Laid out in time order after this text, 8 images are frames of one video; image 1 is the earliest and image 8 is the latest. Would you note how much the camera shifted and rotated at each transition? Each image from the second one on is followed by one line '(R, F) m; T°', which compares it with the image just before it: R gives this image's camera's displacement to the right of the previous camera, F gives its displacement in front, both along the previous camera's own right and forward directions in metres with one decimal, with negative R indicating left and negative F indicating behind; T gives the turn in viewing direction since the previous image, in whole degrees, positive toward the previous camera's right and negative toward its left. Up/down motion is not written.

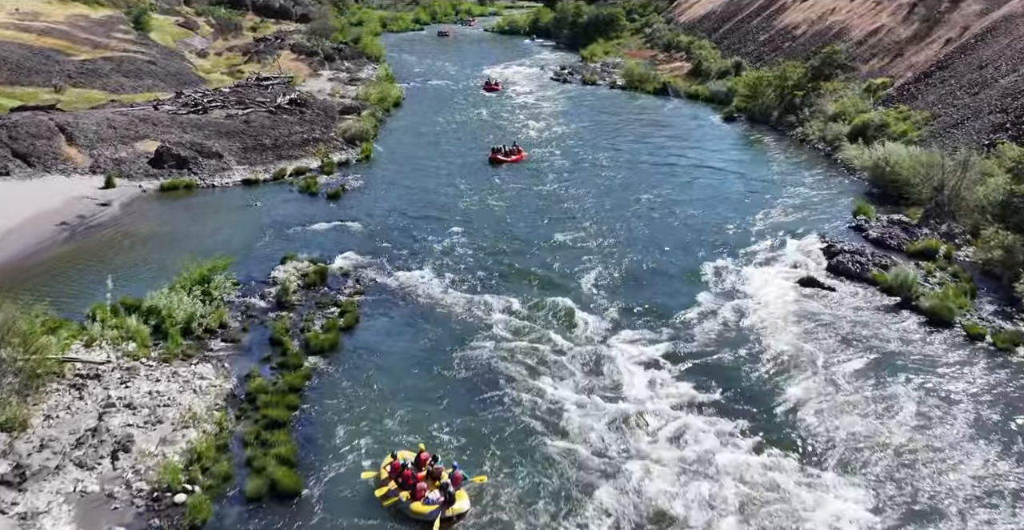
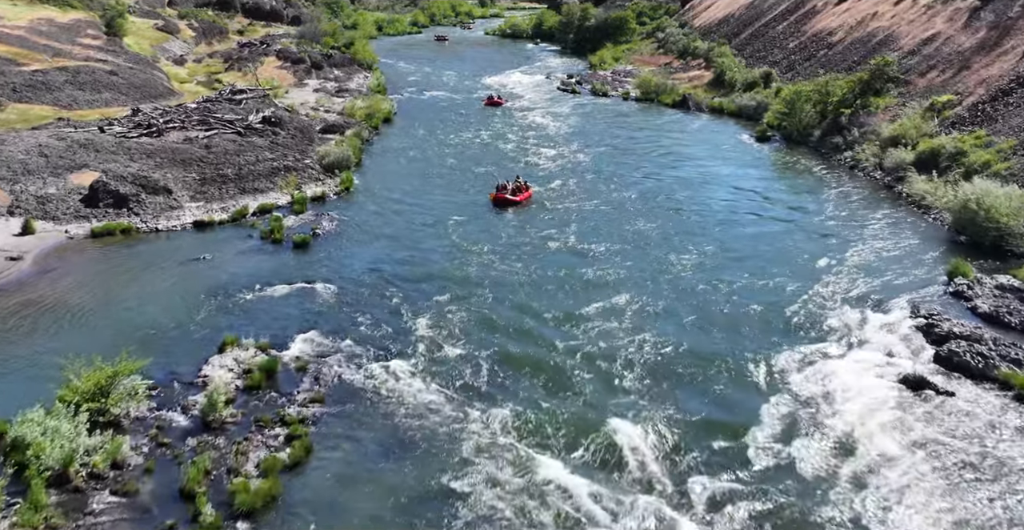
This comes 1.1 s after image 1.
(-0.3, +8.3) m; 0°
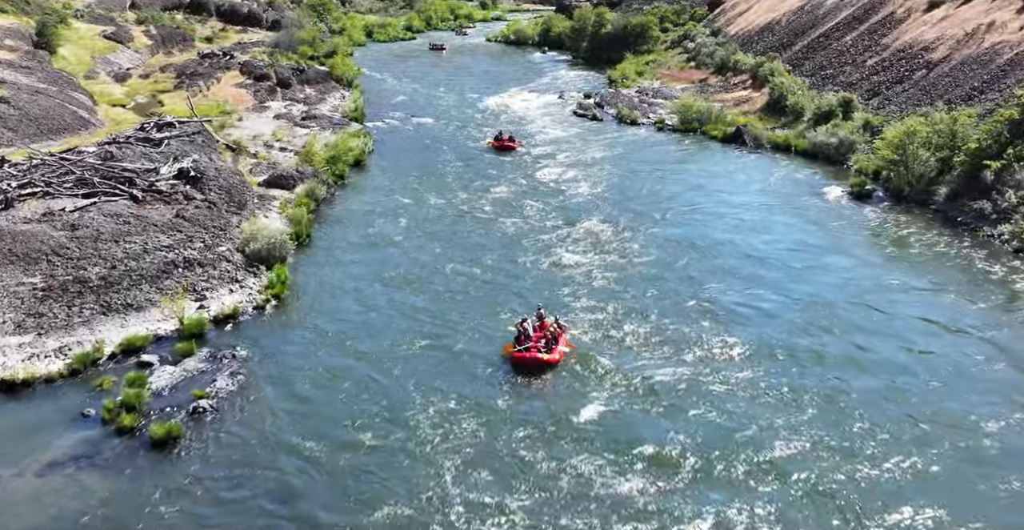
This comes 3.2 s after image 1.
(-0.6, +16.3) m; 0°
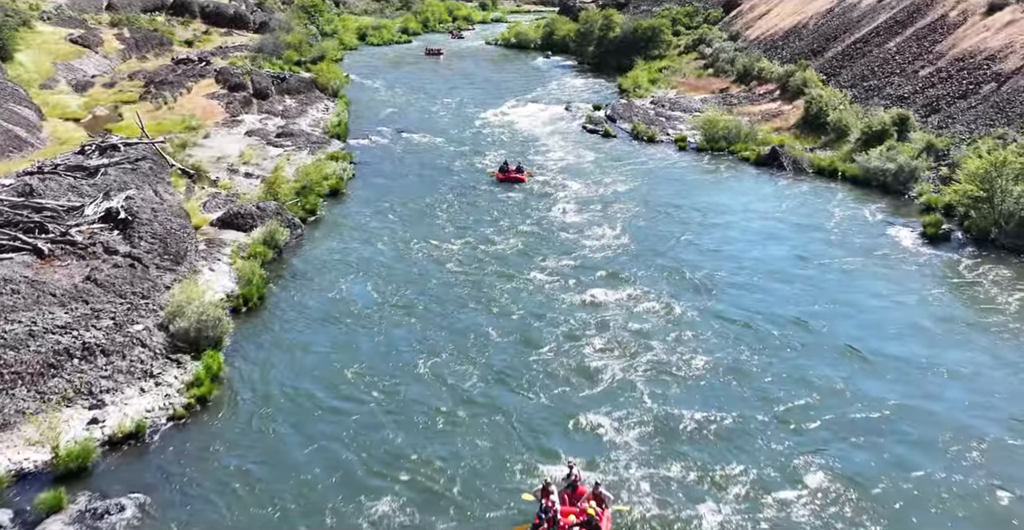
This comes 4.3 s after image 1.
(-0.2, +8.0) m; 0°
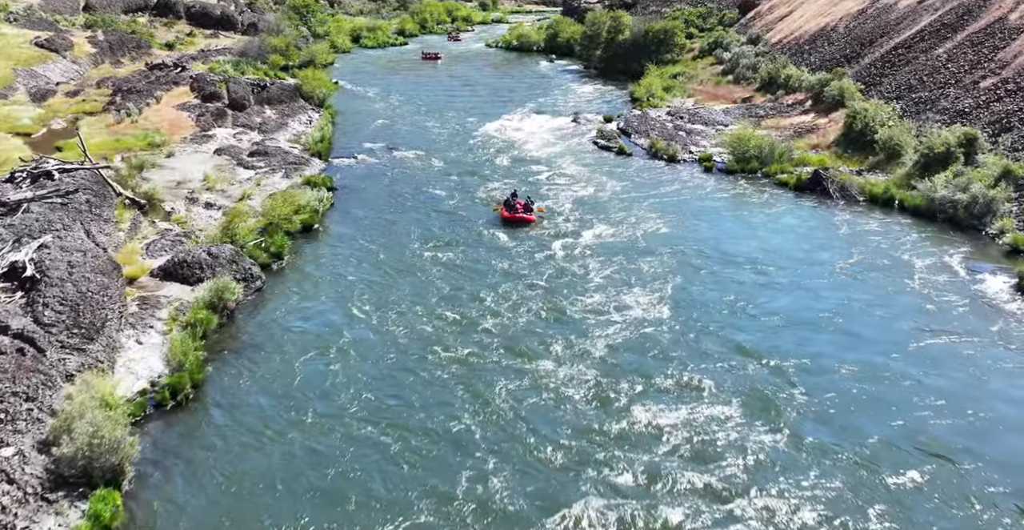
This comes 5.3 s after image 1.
(-0.2, +7.0) m; 0°
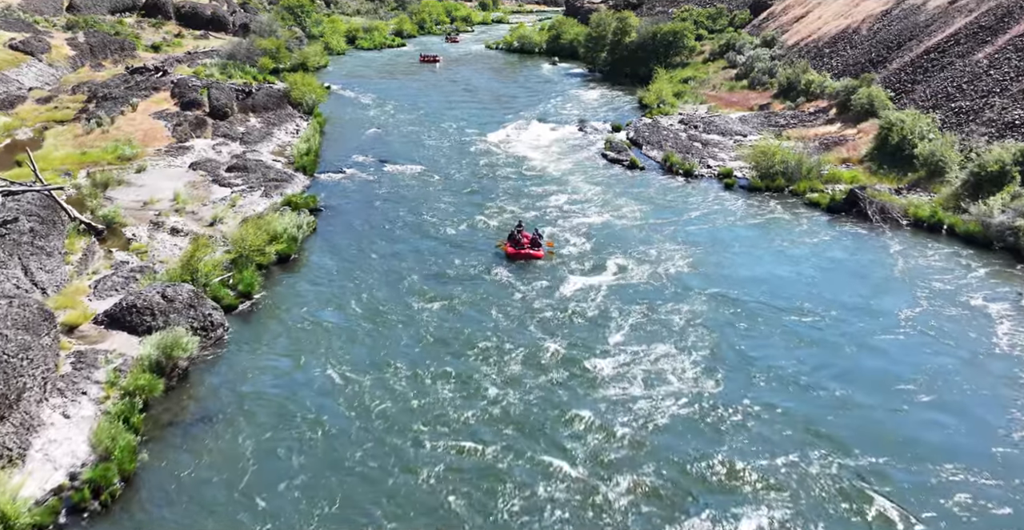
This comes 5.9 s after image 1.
(-0.2, +4.6) m; 0°
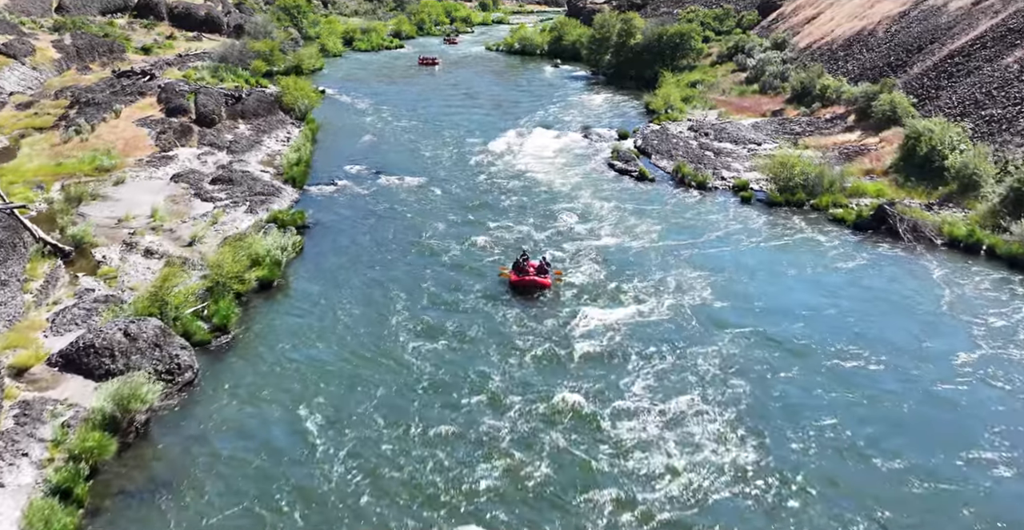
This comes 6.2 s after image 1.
(-0.1, +3.0) m; 0°
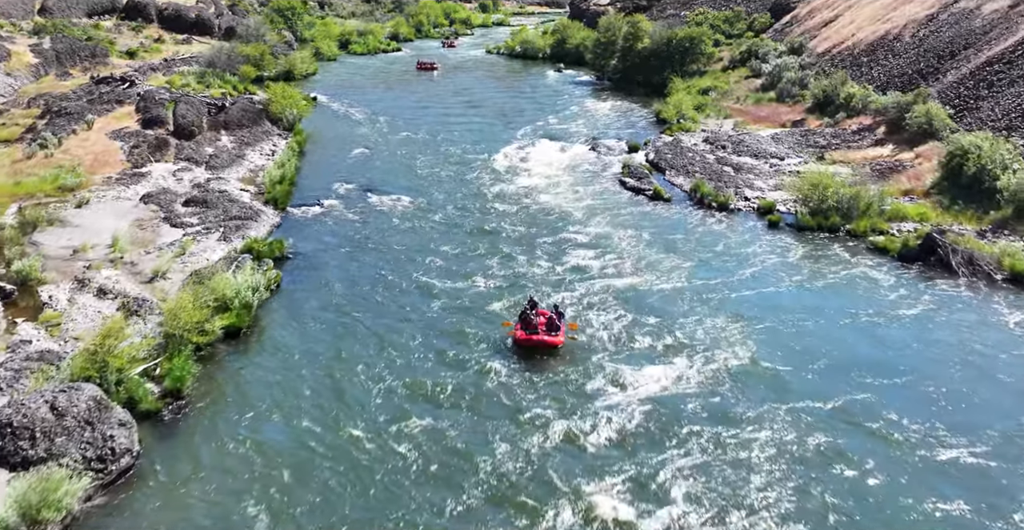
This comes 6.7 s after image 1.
(-0.2, +4.3) m; 0°
